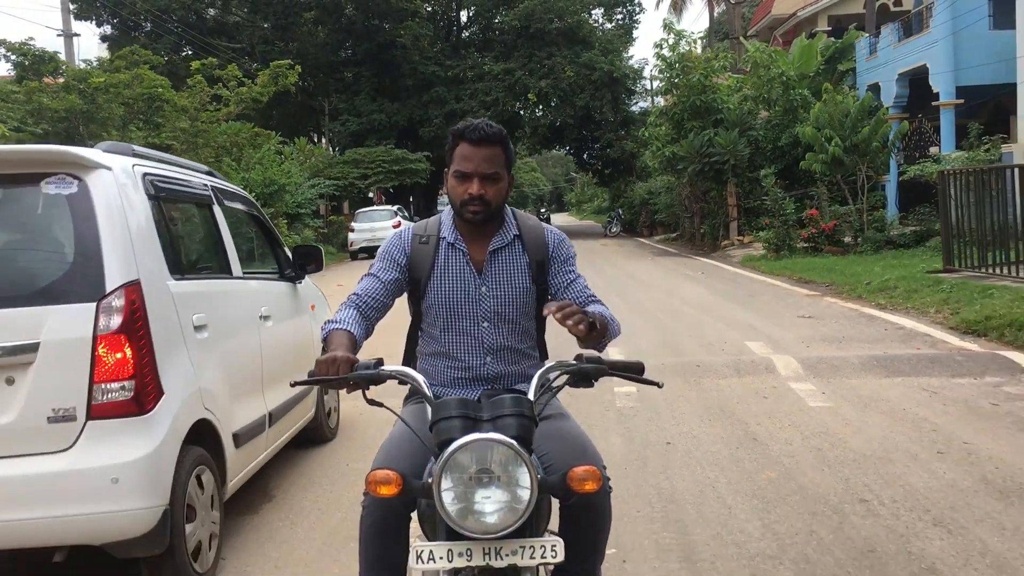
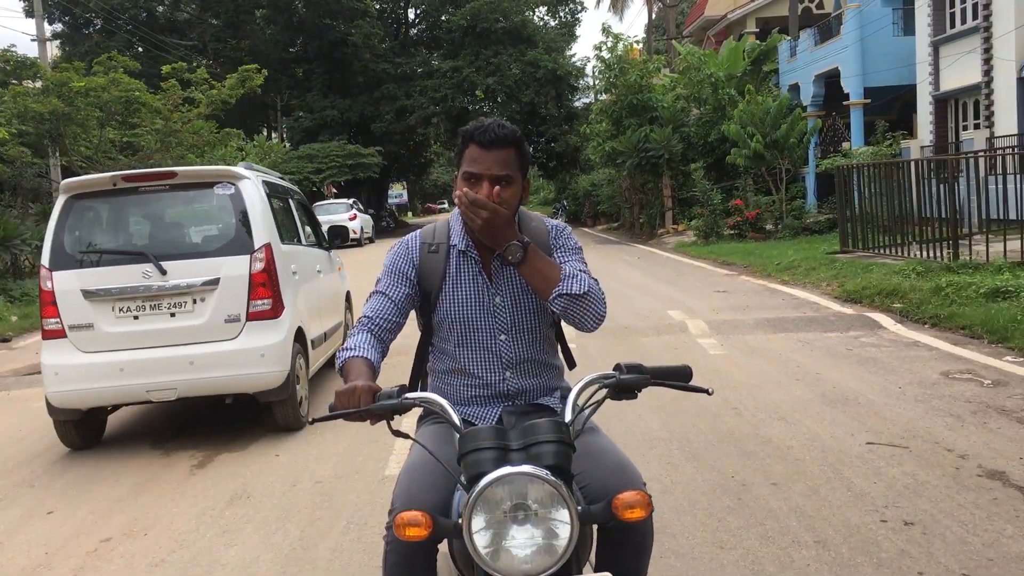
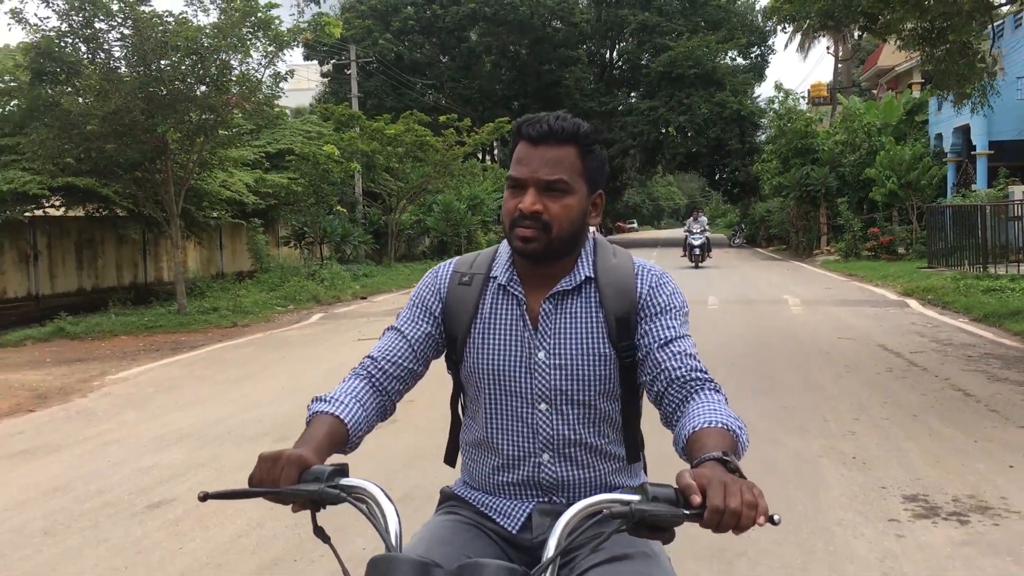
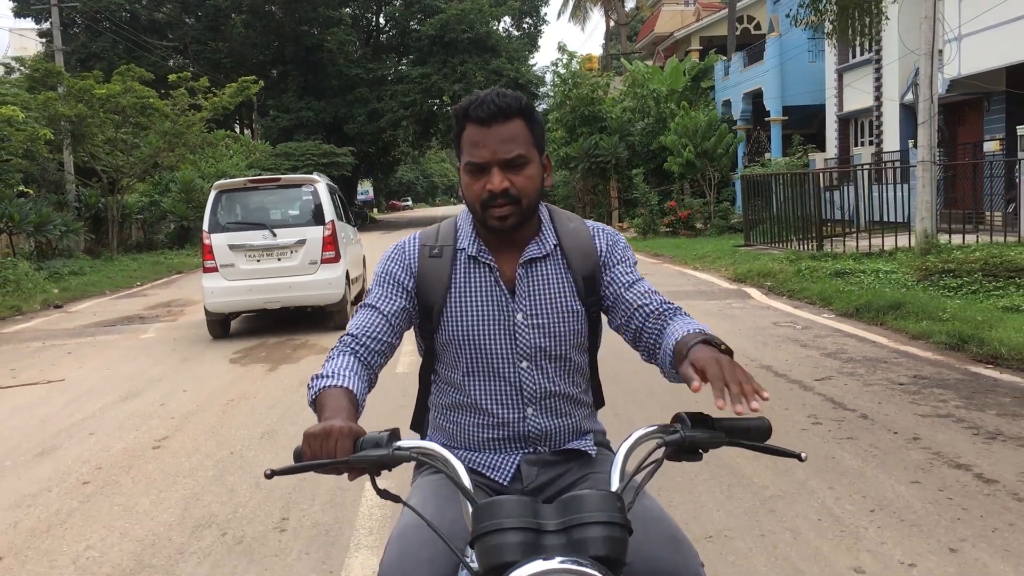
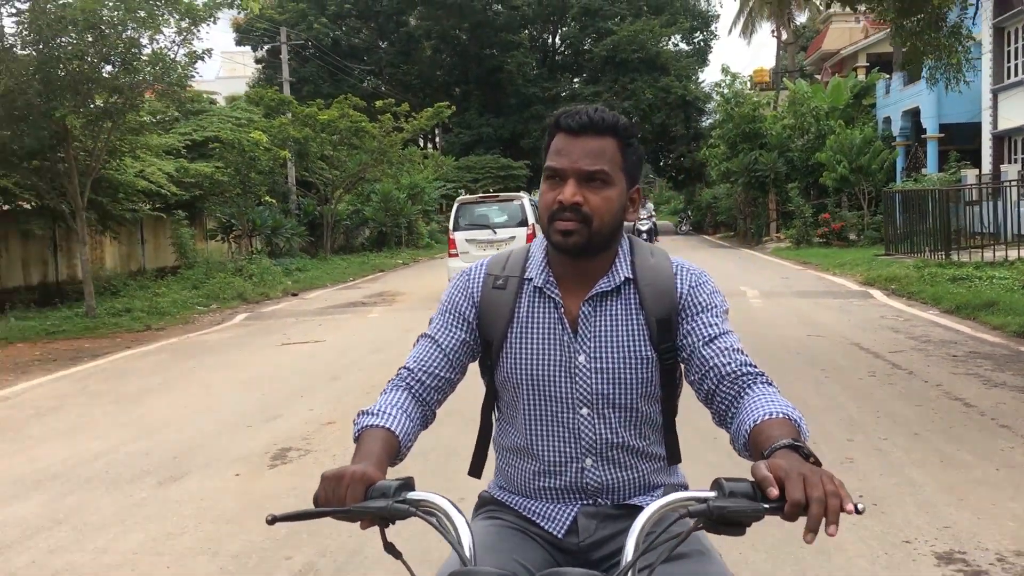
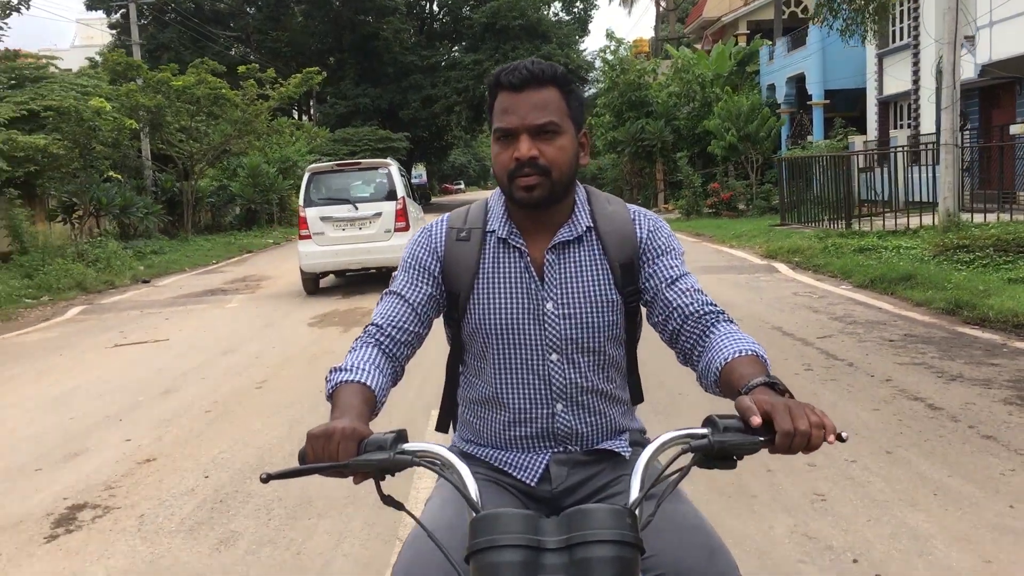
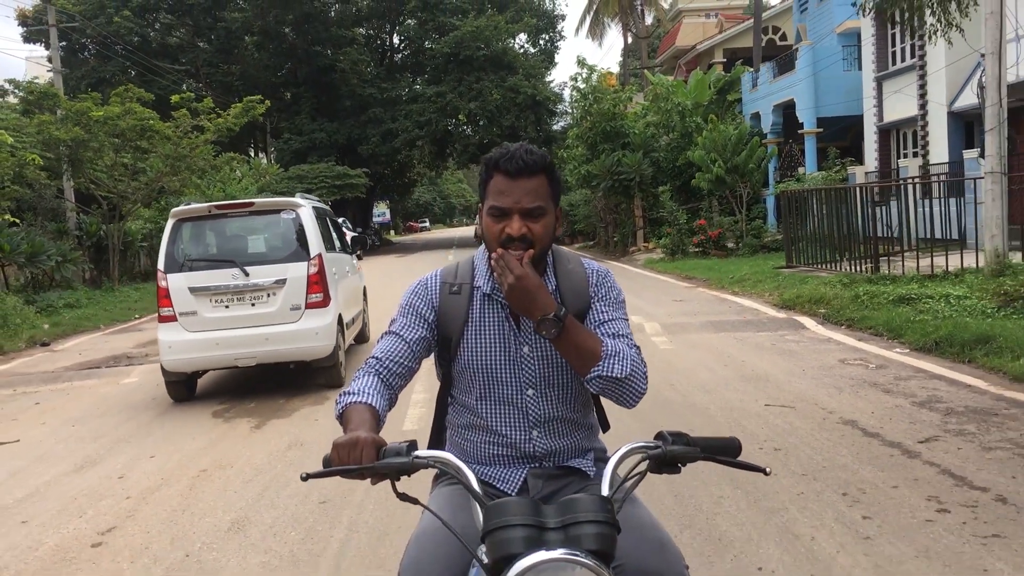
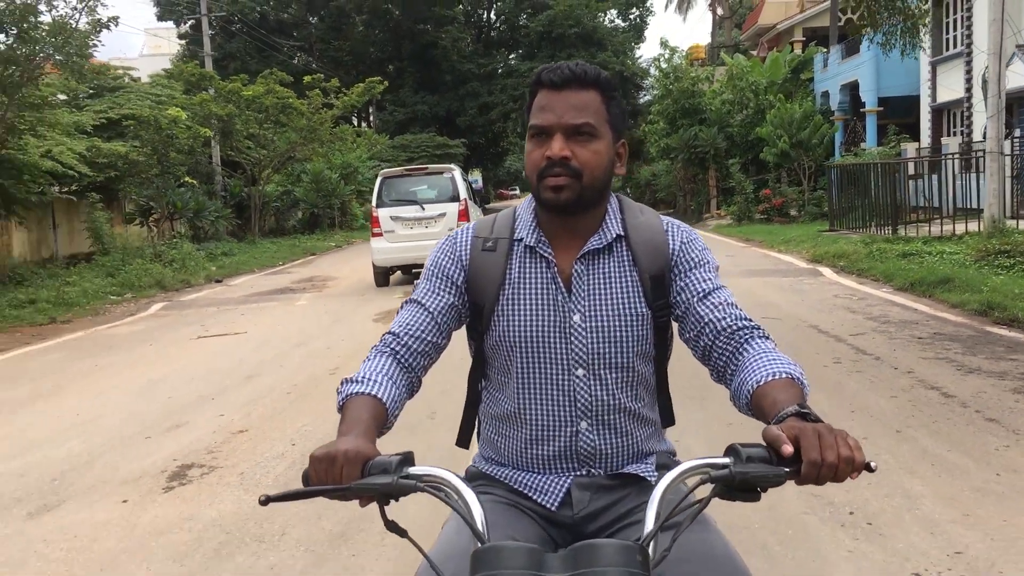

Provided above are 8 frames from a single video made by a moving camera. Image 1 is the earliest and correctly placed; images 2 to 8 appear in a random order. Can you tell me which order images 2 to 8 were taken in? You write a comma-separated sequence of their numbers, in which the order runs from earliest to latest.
2, 7, 4, 6, 8, 5, 3
